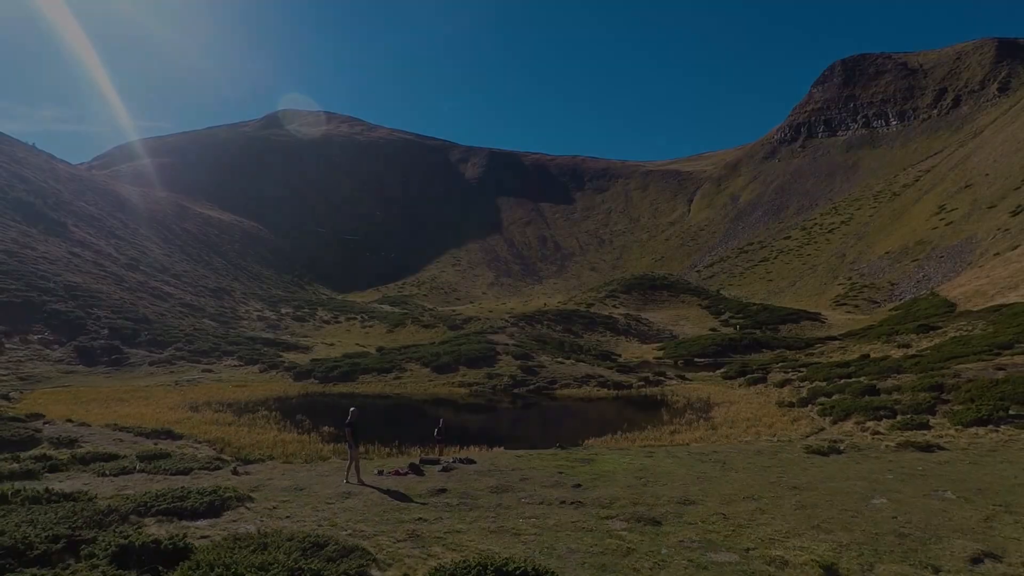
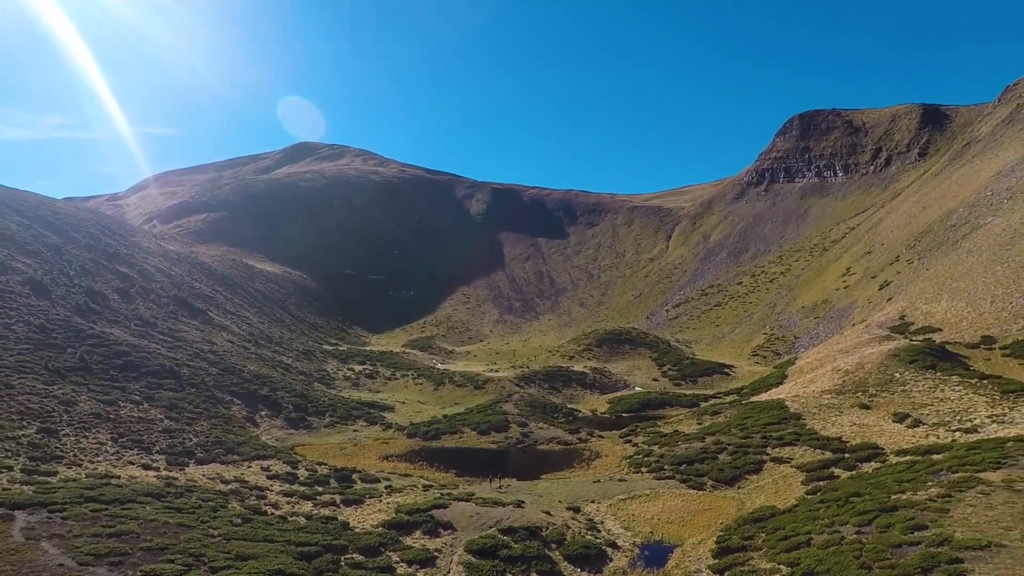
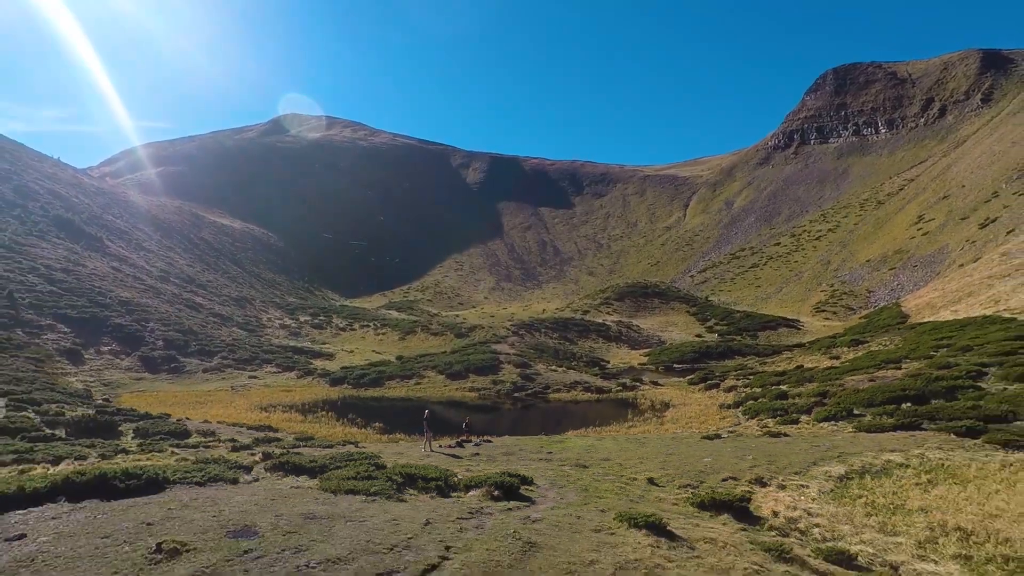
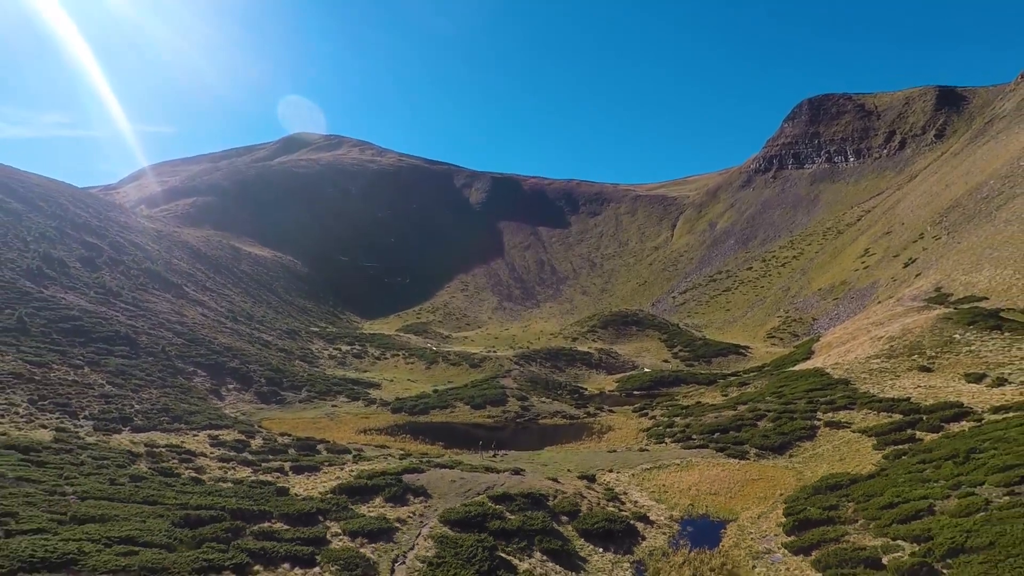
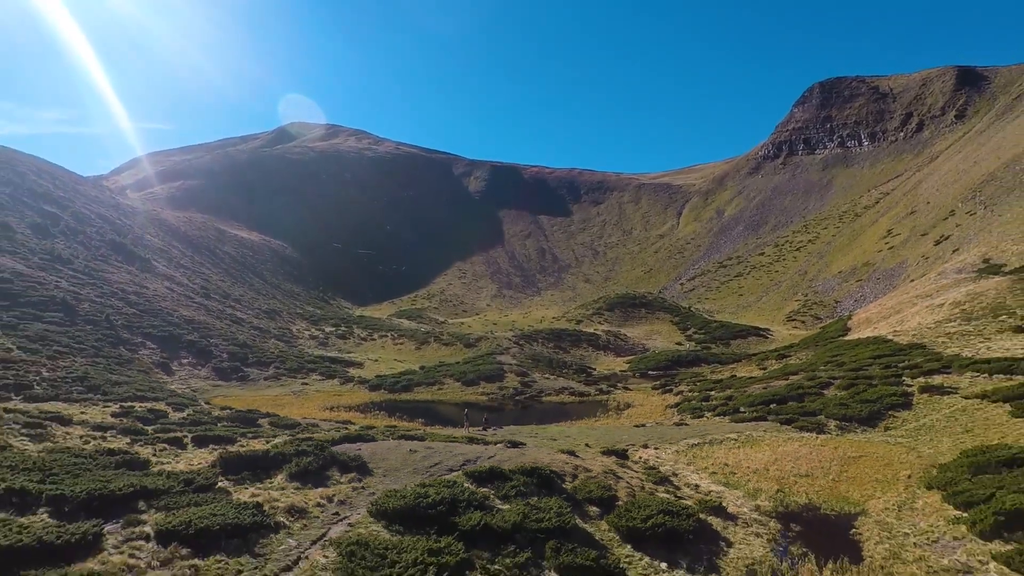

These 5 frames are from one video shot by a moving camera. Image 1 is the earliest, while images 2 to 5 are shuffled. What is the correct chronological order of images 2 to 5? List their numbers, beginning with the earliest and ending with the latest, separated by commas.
3, 5, 4, 2
